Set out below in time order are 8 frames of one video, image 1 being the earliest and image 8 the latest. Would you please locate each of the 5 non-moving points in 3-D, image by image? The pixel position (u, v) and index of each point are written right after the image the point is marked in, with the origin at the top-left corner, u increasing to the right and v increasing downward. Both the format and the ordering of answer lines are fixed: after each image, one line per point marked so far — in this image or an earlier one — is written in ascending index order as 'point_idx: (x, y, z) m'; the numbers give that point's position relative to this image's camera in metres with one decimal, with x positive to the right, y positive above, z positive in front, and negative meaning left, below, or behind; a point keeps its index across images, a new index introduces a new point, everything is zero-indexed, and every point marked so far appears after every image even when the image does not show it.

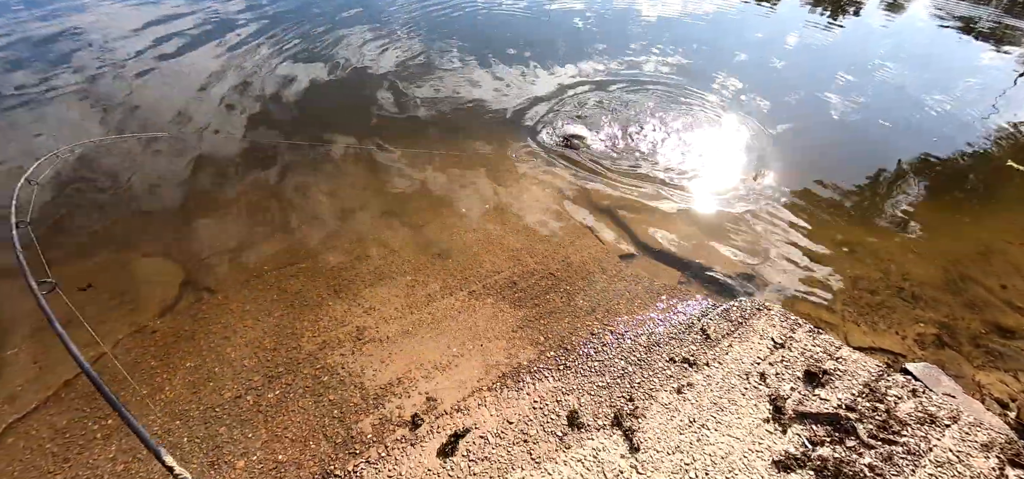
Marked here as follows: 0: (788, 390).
0: (+5.0, -2.7, +8.9) m
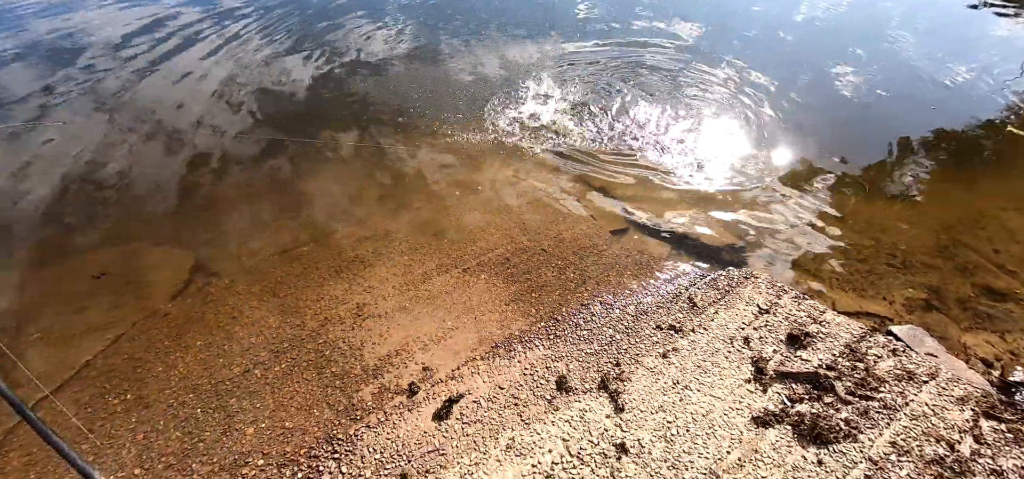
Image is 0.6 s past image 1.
0: (+4.8, -2.1, +9.3) m
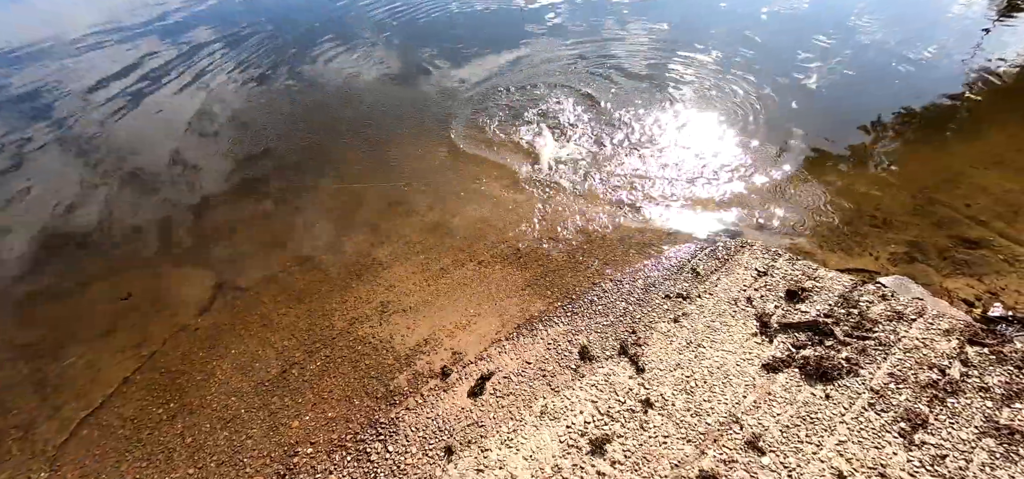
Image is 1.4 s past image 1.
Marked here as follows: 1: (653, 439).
0: (+5.2, -1.4, +10.0) m
1: (+2.2, -3.1, +7.7) m
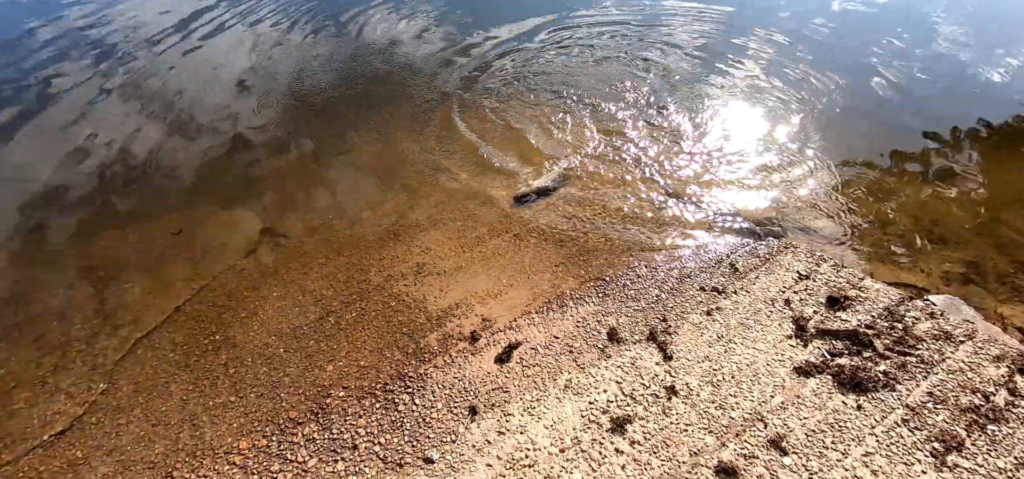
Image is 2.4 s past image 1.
0: (+5.9, -1.4, +9.8) m
1: (+2.5, -2.9, +7.8) m
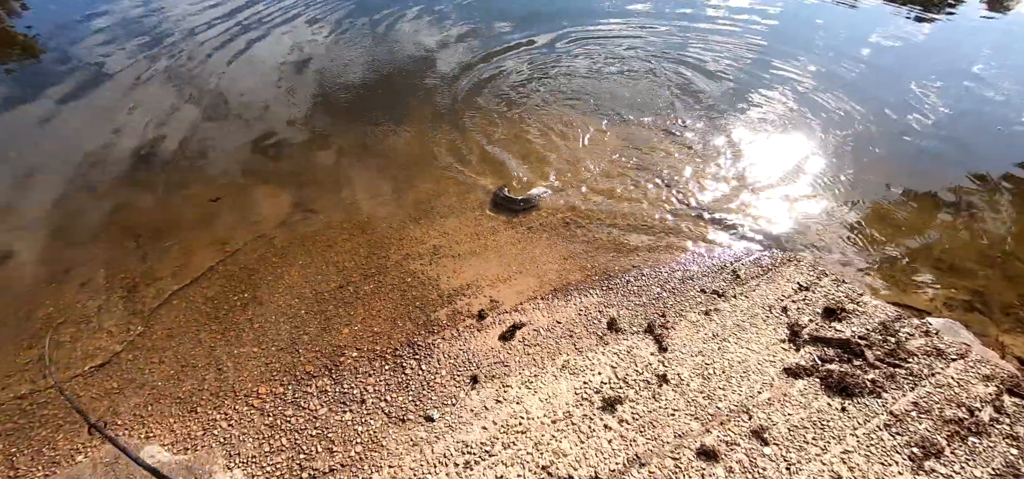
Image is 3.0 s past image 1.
0: (+6.0, -1.6, +10.1) m
1: (+2.5, -2.8, +8.2) m
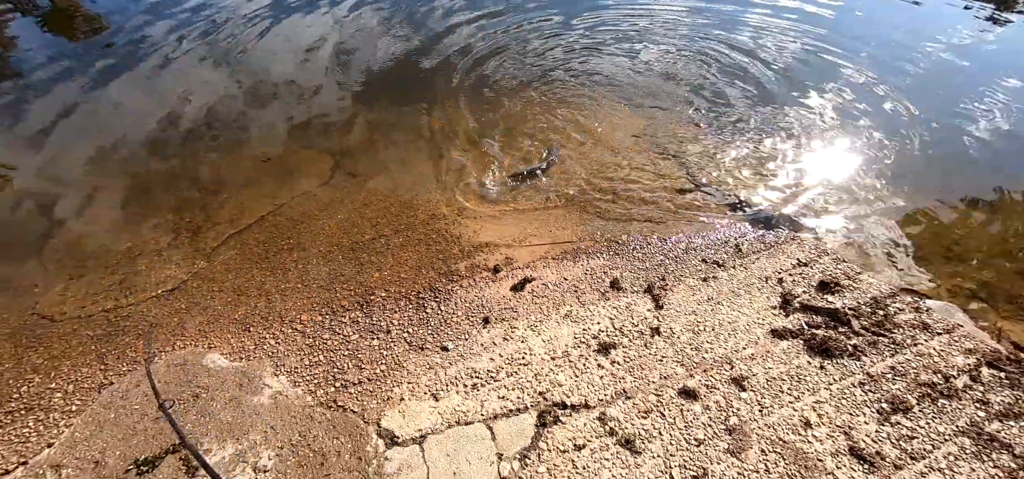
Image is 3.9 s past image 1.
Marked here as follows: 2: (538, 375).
0: (+6.2, -1.1, +10.8) m
1: (+2.6, -2.1, +9.1) m
2: (+0.4, -2.4, +8.7) m
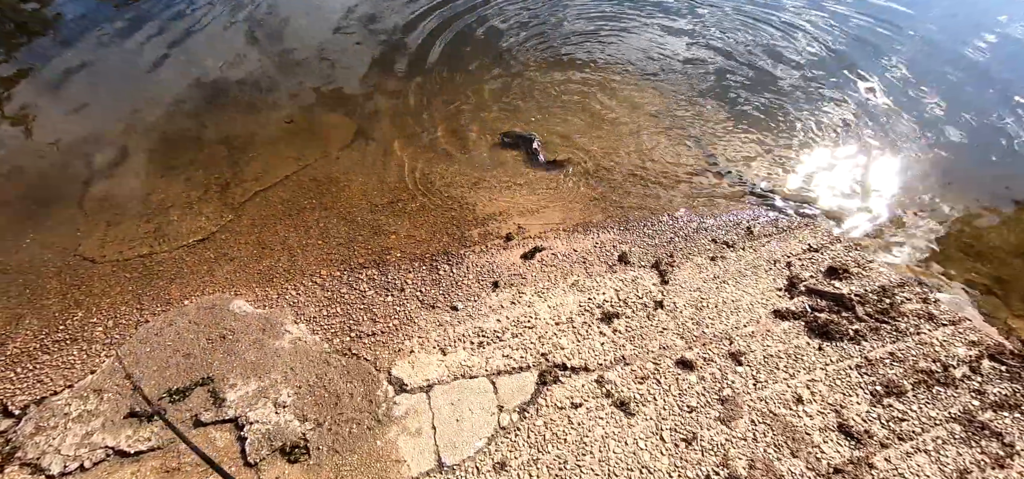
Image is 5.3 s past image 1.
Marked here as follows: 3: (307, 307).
0: (+6.5, -0.8, +10.9) m
1: (+2.7, -1.7, +9.5) m
2: (+0.5, -1.8, +9.1) m
3: (-3.9, -1.3, +9.5) m
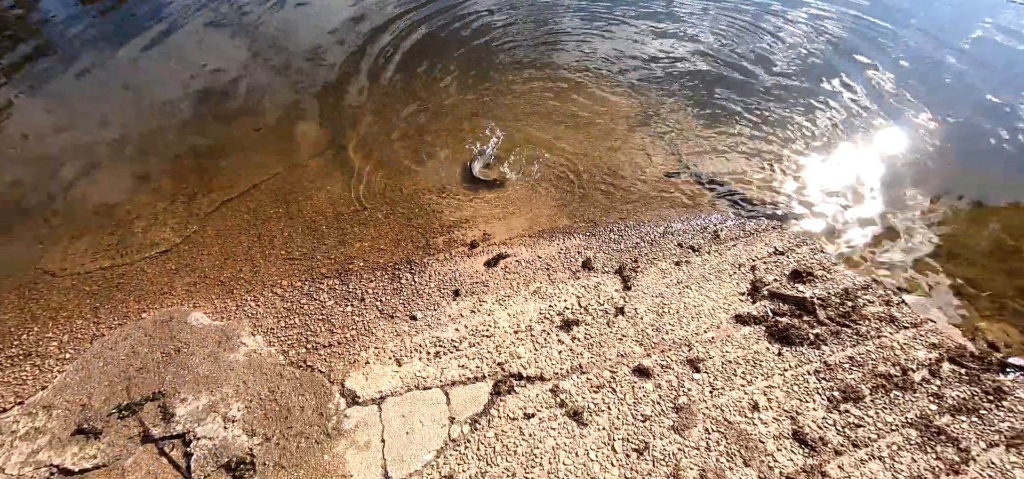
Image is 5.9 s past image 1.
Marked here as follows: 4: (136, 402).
0: (+5.7, -0.9, +10.9) m
1: (+1.9, -1.8, +9.4) m
2: (-0.2, -2.0, +9.1) m
3: (-4.7, -1.5, +9.5) m
4: (-6.1, -2.7, +8.1) m
